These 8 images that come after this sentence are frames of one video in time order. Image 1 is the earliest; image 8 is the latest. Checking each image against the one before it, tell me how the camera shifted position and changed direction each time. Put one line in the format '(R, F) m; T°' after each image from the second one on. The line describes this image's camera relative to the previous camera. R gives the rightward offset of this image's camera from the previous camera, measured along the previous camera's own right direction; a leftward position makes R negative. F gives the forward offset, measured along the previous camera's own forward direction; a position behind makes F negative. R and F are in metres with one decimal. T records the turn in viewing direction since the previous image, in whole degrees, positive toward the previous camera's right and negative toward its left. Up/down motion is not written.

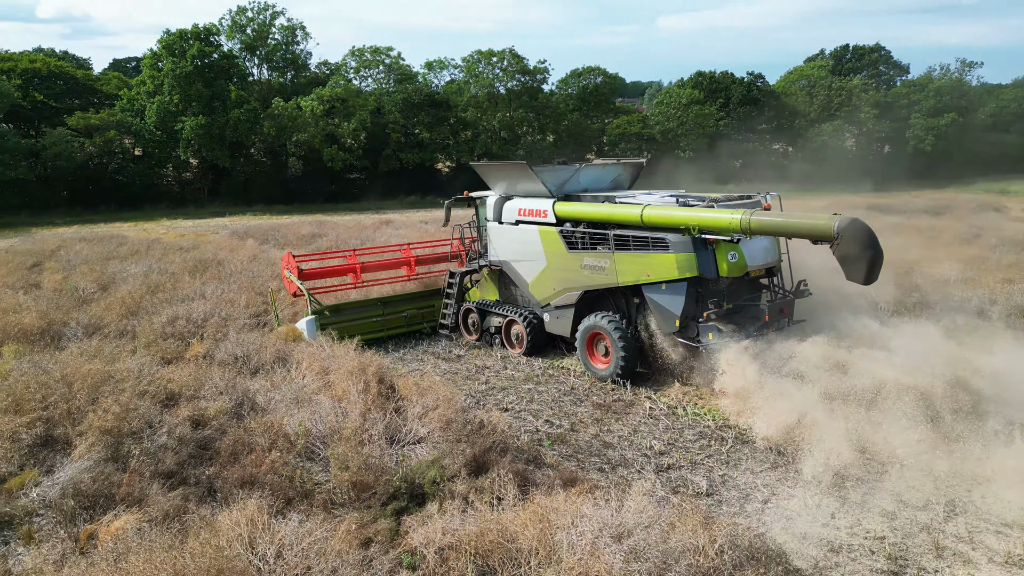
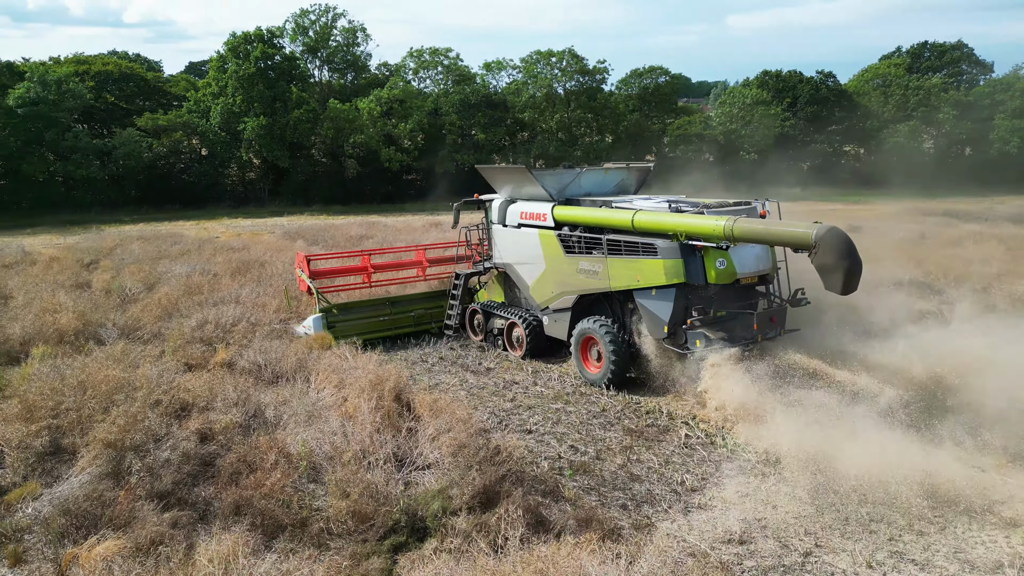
(+0.3, +0.5) m; -5°
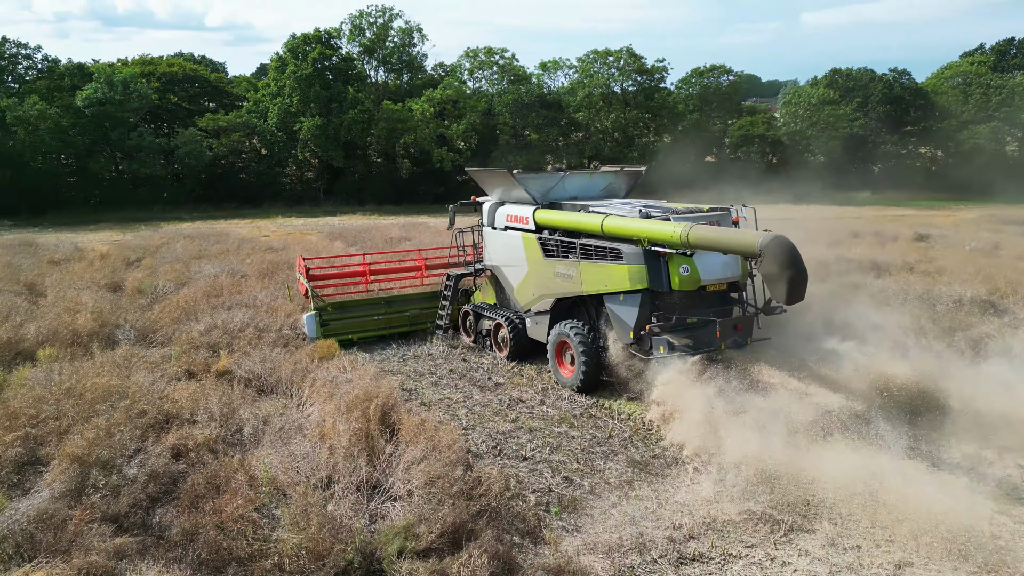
(+0.5, +0.5) m; -5°
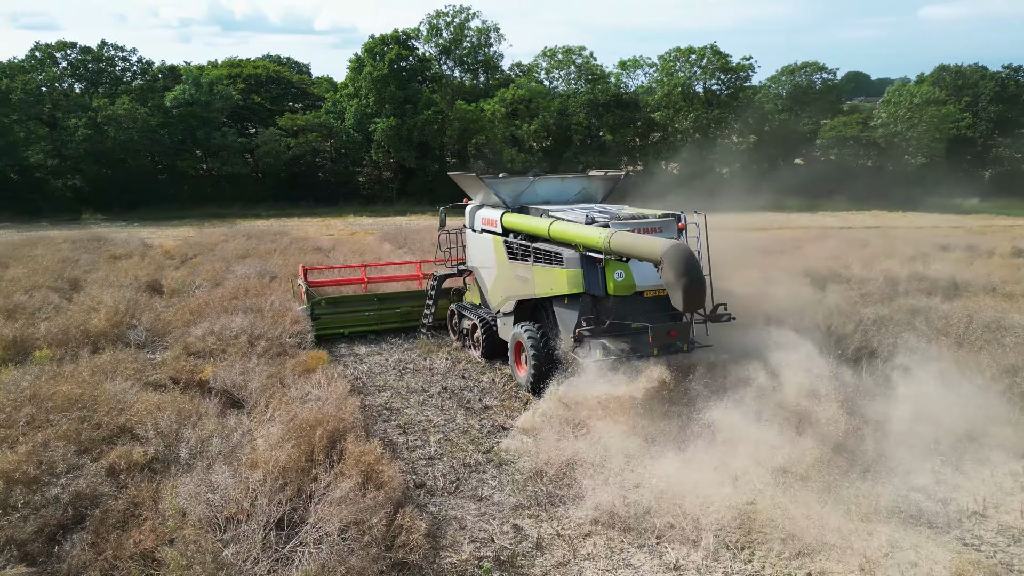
(+0.9, +0.7) m; -7°
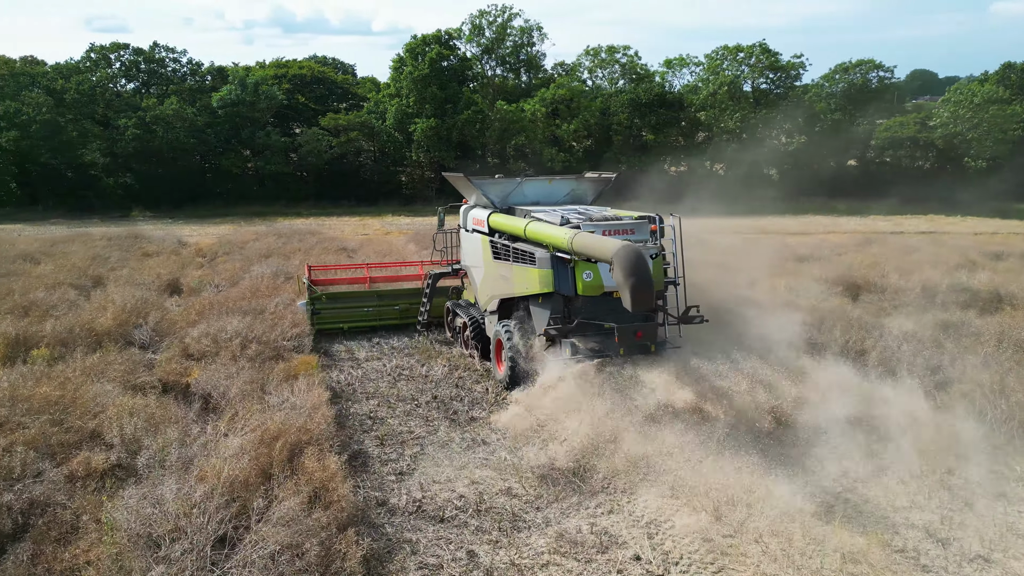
(+0.6, +0.3) m; -4°
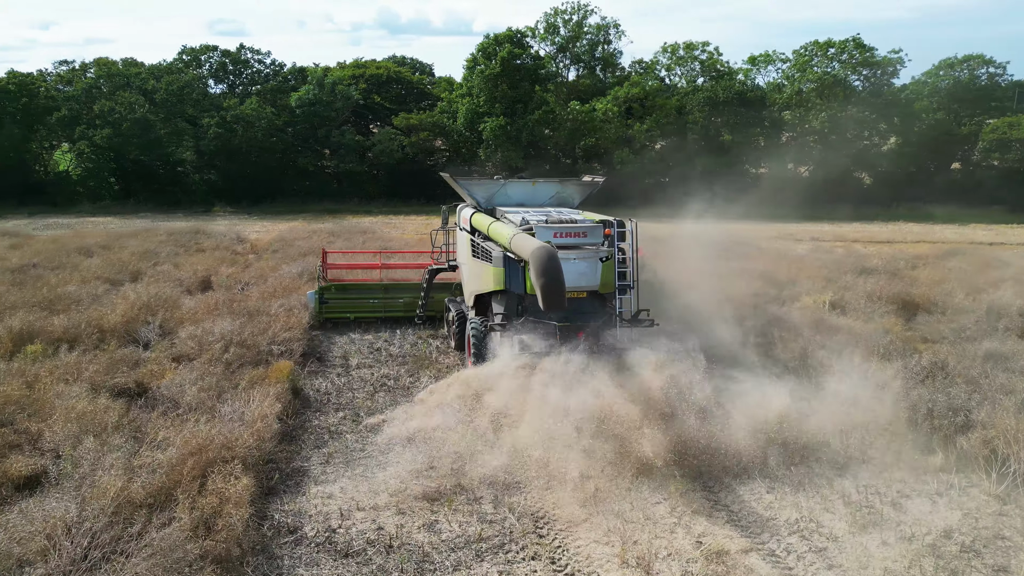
(+1.1, +0.5) m; -7°
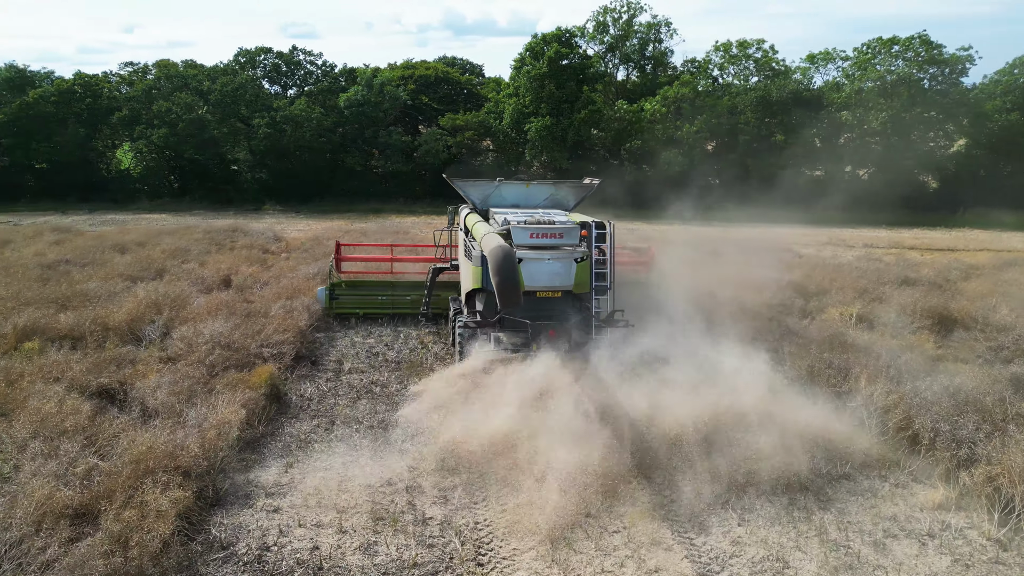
(+0.7, +0.3) m; -4°
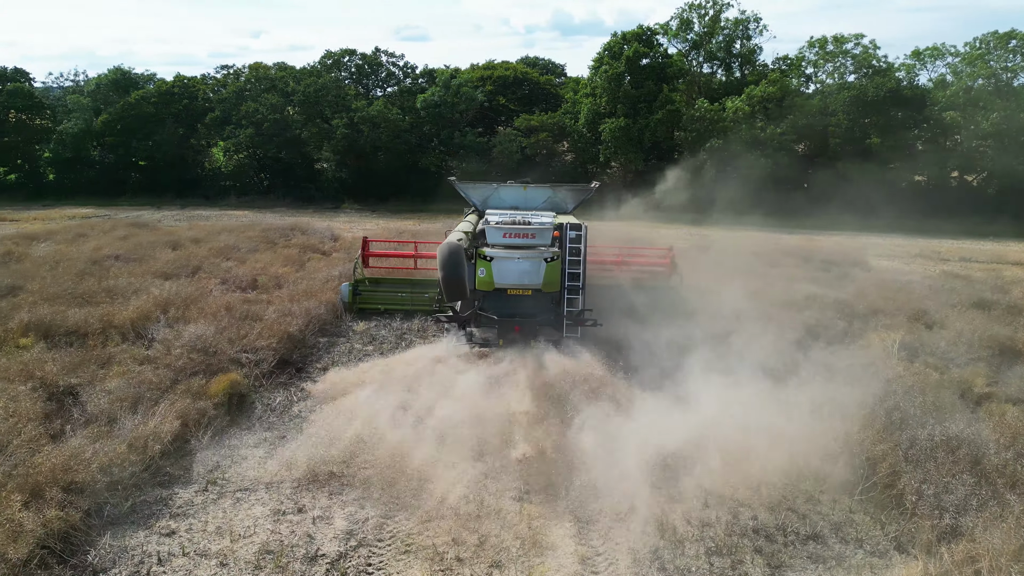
(+1.2, +0.6) m; -7°
